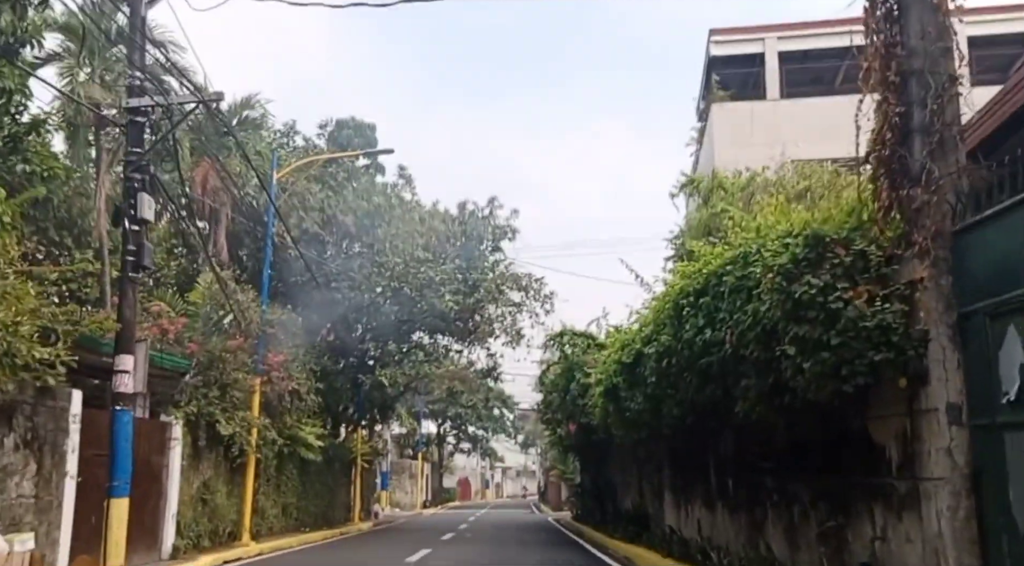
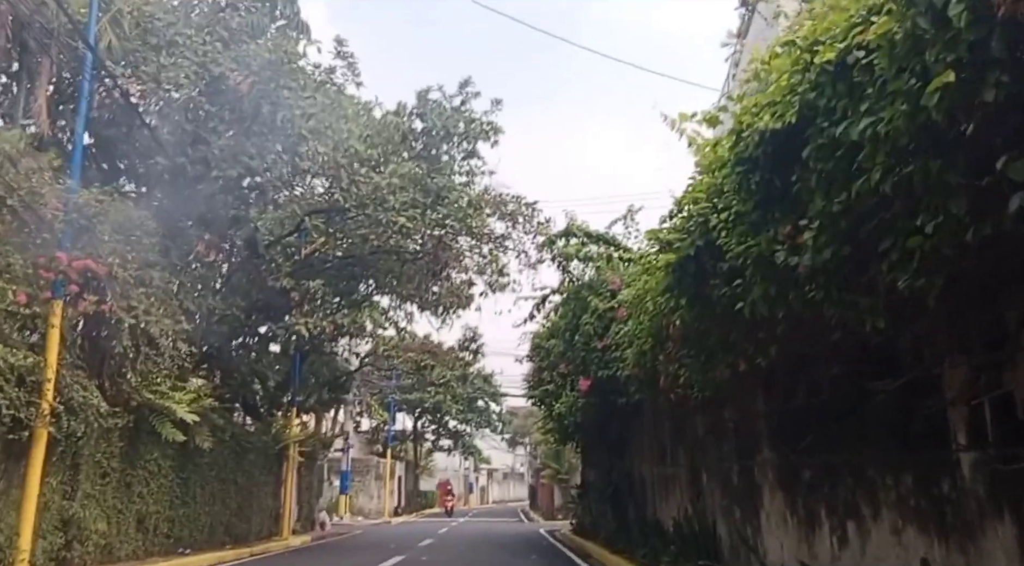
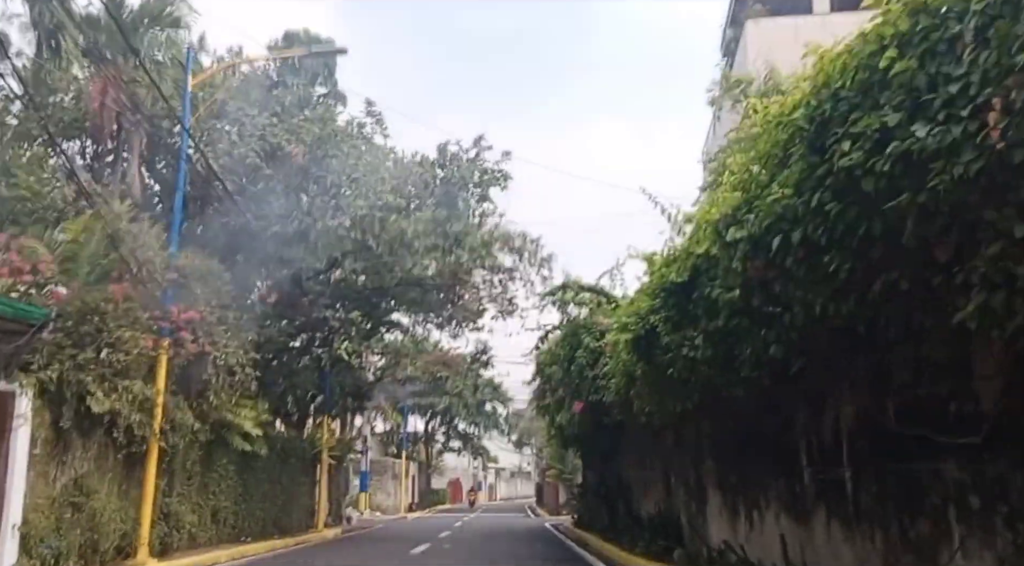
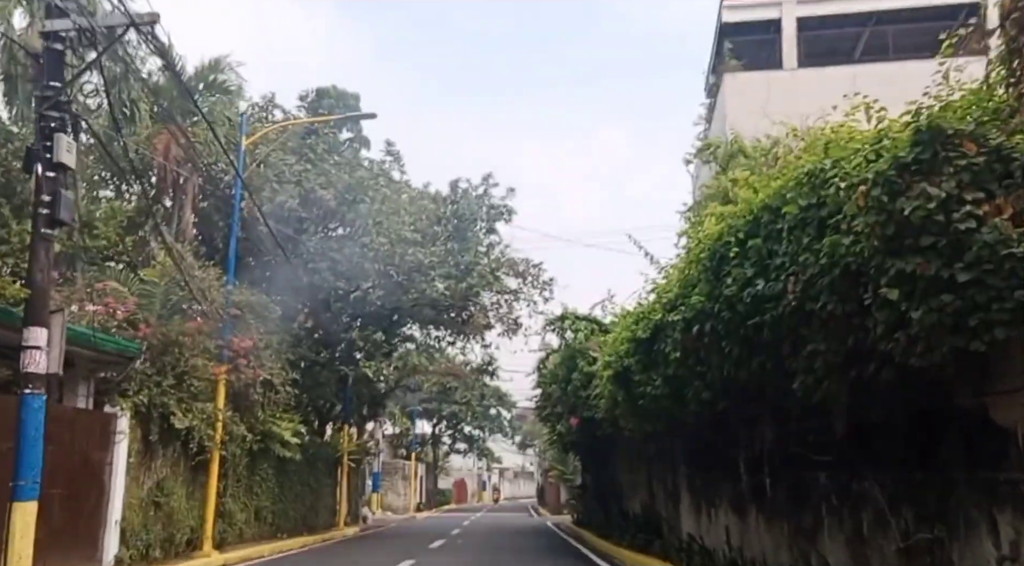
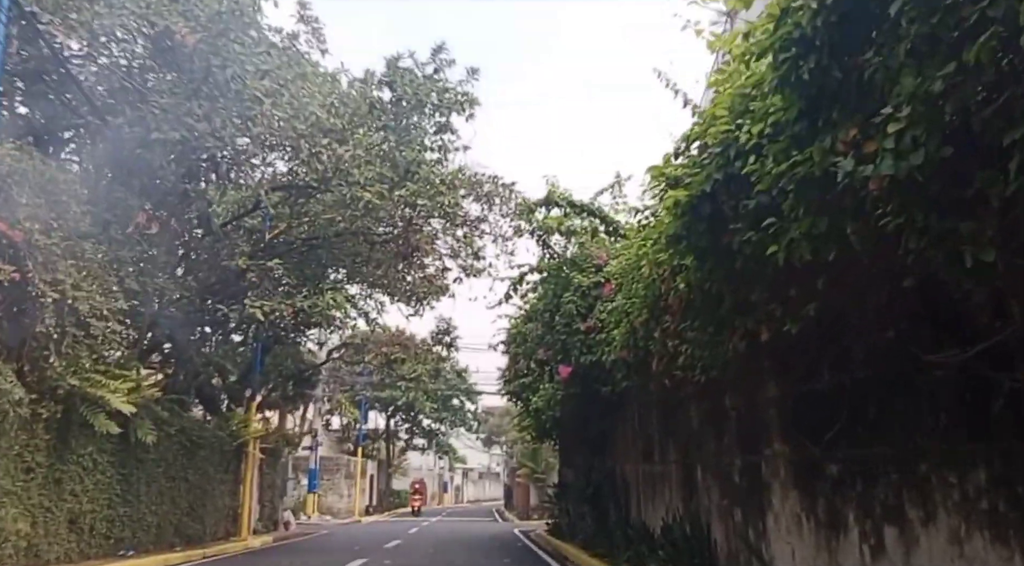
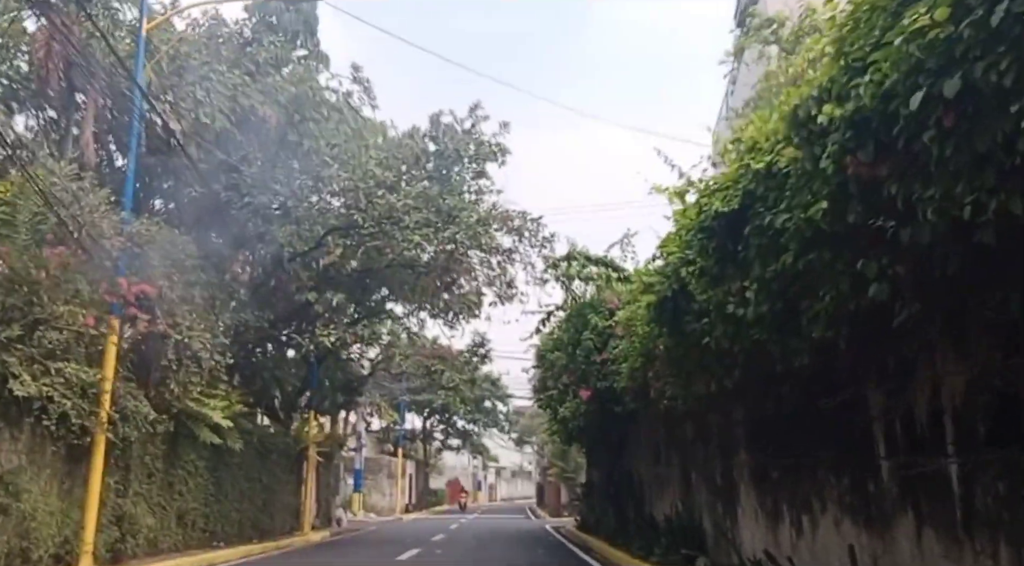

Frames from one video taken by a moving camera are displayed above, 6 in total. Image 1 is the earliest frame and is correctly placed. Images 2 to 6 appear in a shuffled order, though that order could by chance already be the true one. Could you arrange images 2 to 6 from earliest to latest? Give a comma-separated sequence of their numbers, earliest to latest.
4, 3, 6, 2, 5
